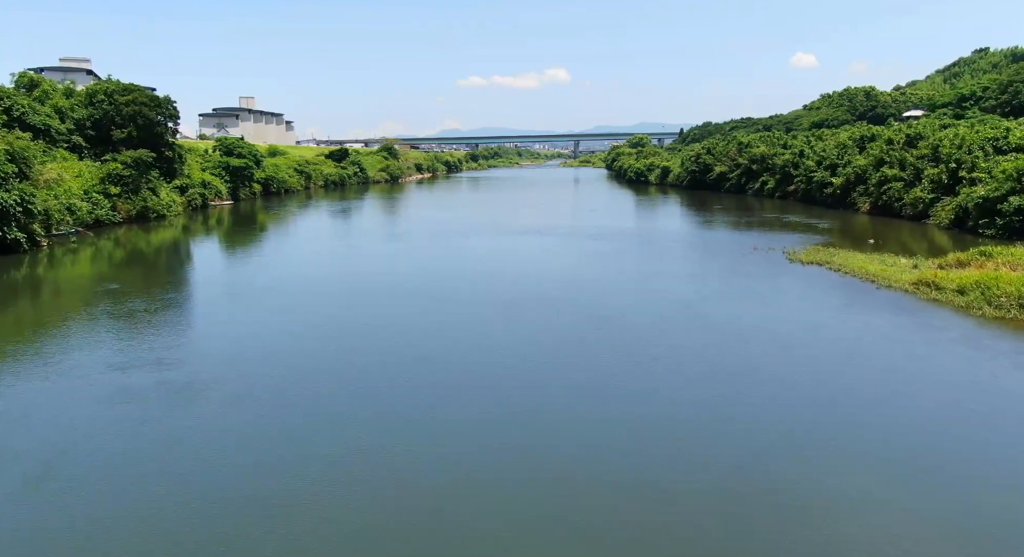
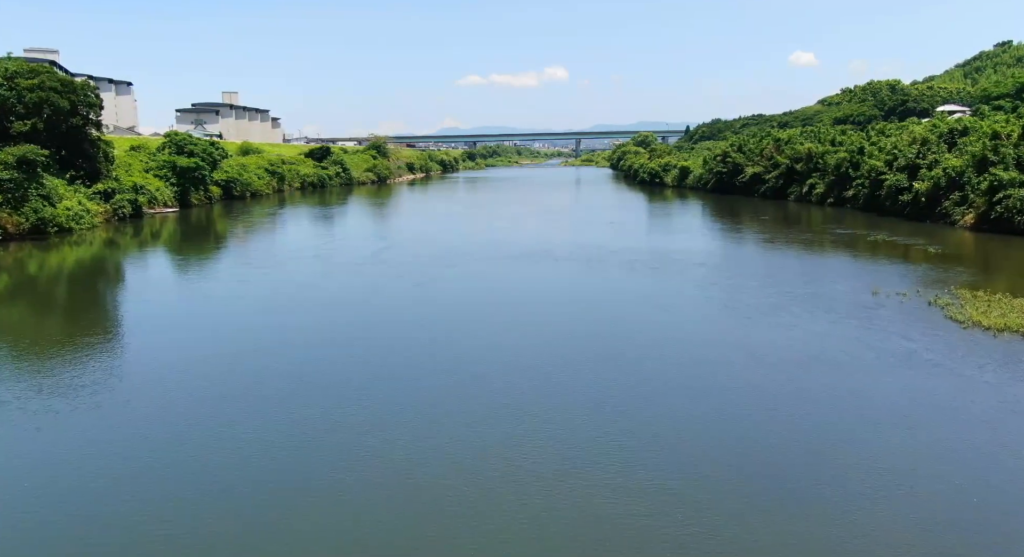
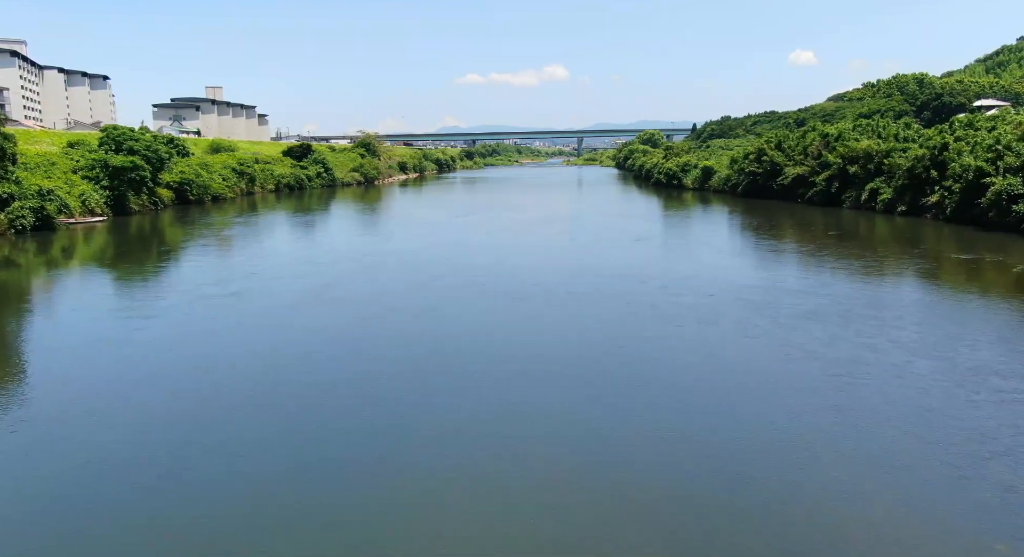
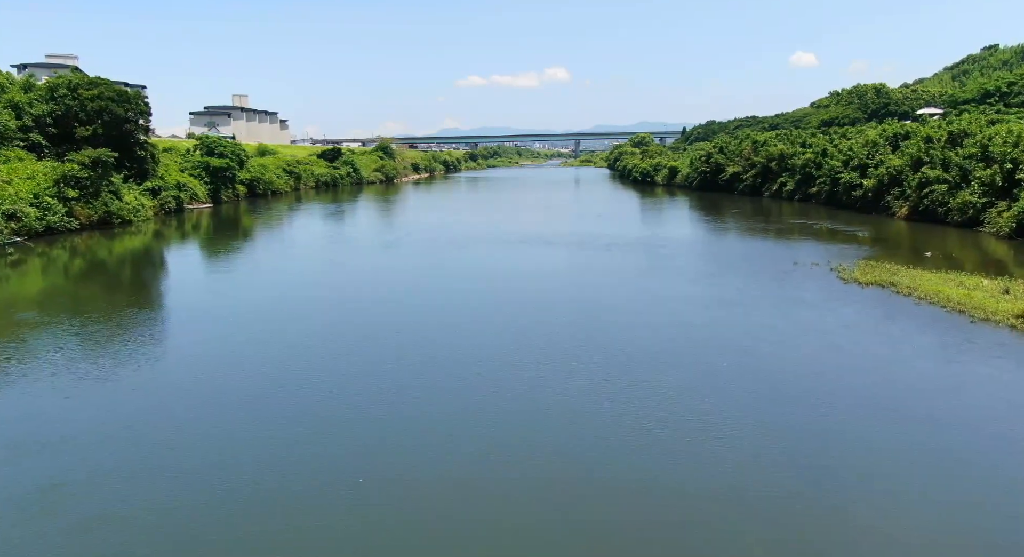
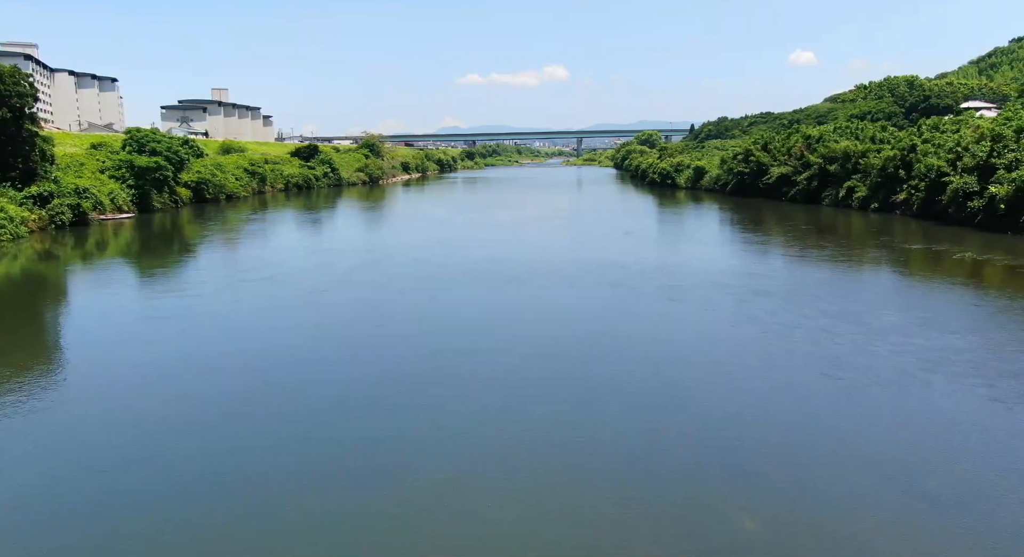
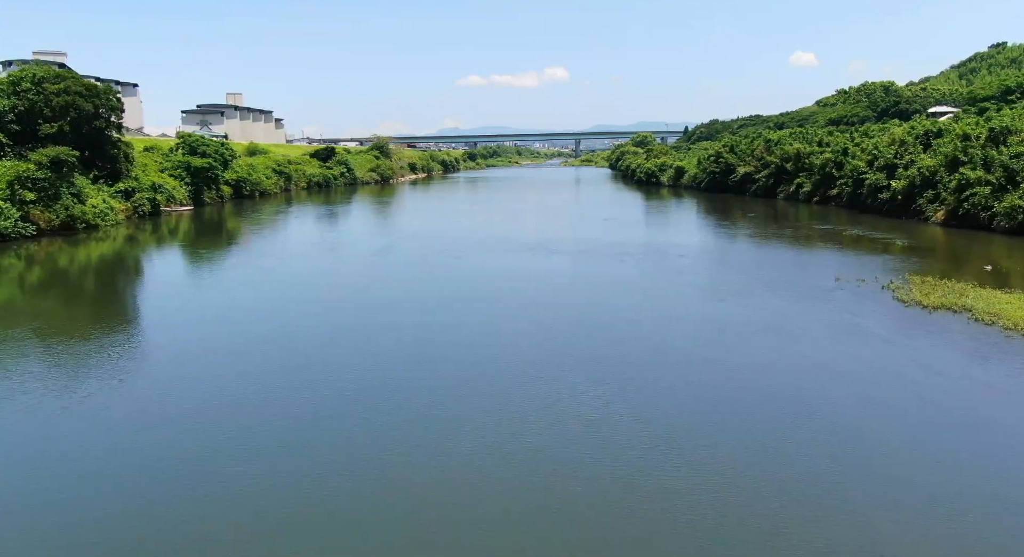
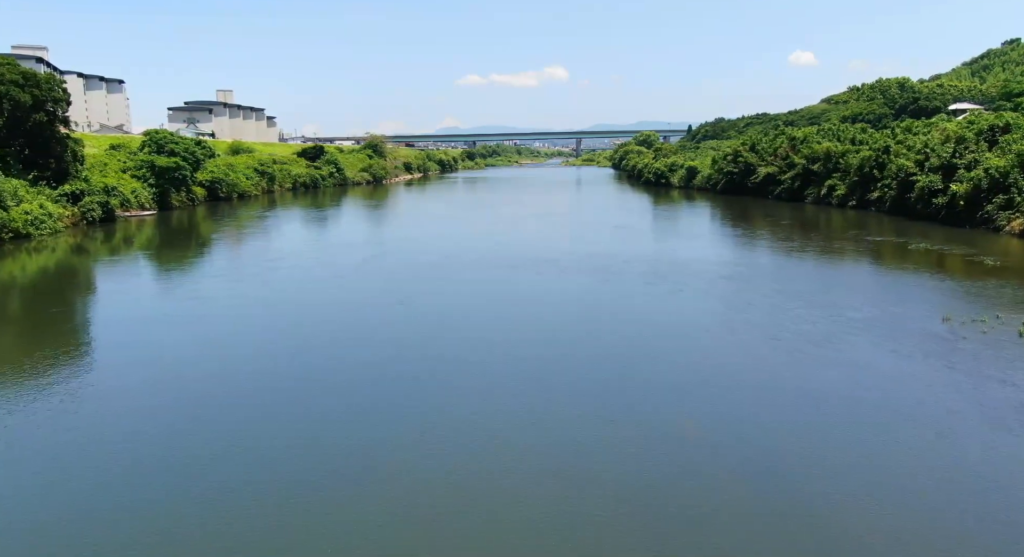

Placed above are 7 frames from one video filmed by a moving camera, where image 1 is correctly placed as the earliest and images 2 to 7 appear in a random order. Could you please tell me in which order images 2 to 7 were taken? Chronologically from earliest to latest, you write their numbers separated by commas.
4, 6, 2, 7, 5, 3
